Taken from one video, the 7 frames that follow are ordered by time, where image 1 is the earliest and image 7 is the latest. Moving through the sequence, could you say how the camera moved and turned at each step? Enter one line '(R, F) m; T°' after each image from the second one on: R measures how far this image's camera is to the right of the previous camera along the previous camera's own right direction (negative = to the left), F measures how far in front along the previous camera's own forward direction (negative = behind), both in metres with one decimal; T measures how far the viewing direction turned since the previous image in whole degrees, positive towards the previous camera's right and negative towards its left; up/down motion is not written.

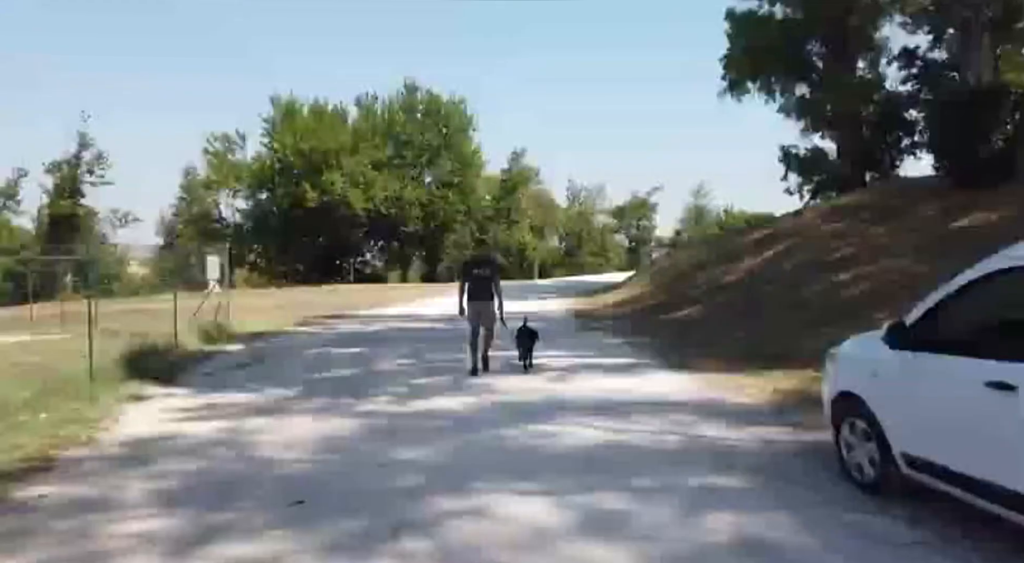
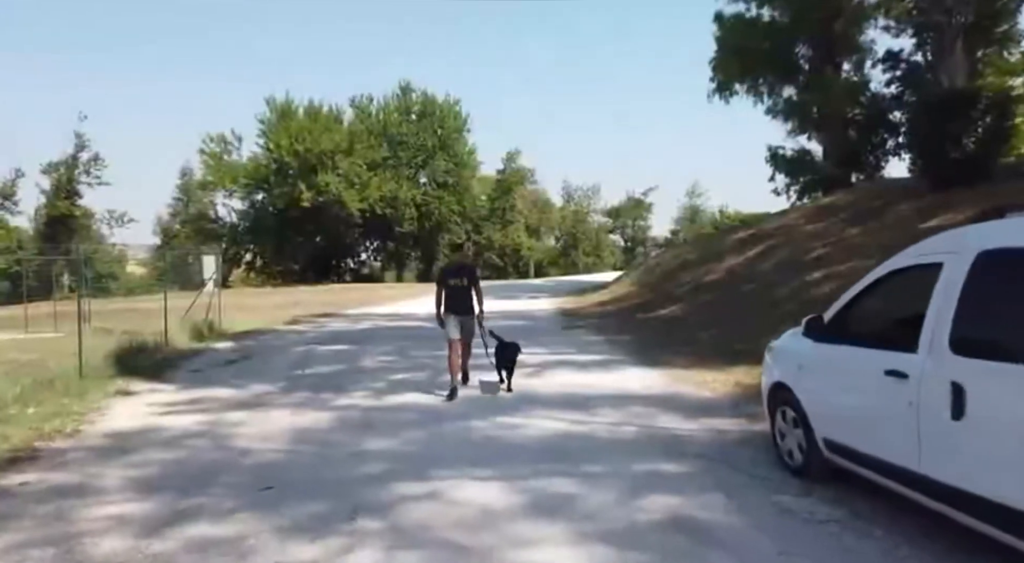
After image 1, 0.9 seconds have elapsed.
(+0.4, -0.4) m; 0°
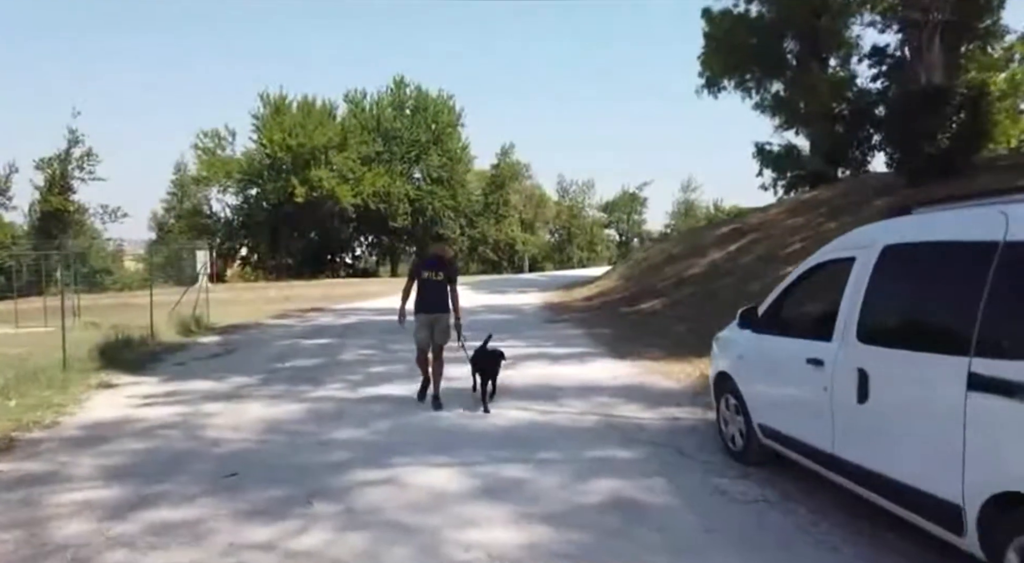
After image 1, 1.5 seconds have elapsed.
(+0.4, -0.2) m; 0°
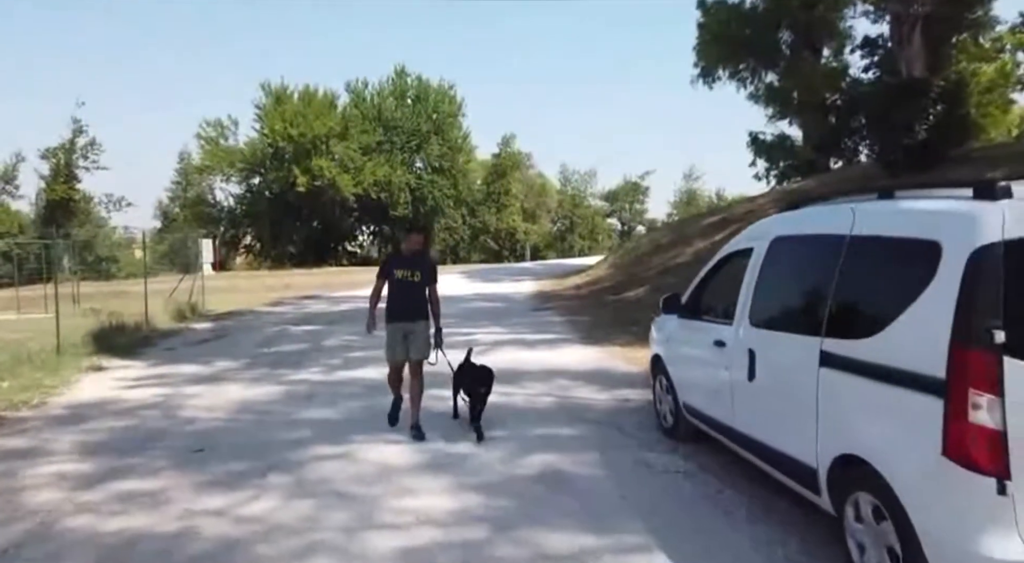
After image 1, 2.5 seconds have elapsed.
(+0.5, -0.4) m; -1°
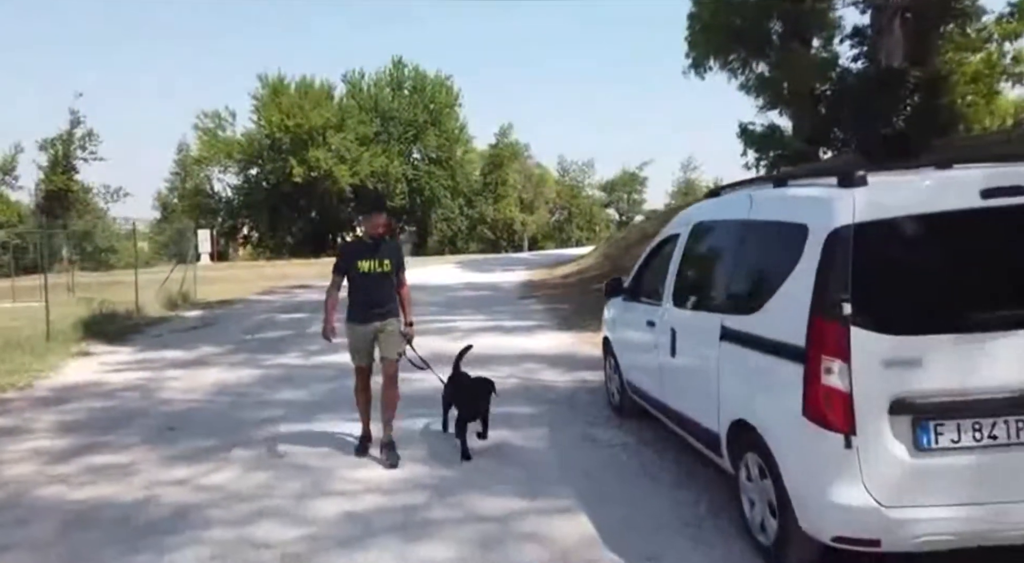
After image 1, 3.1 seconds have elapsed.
(+0.4, -0.3) m; 0°
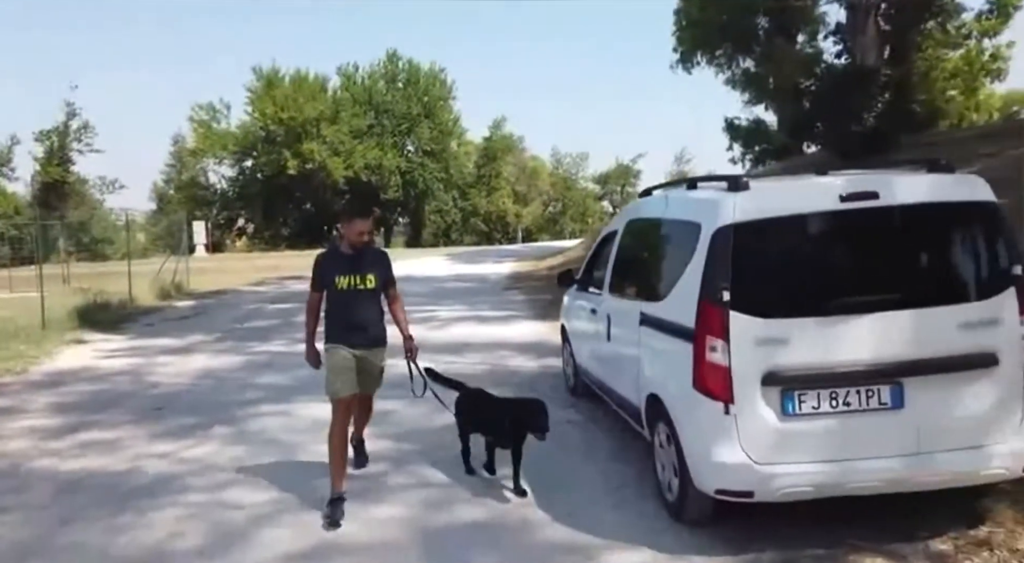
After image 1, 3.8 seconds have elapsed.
(+0.3, -0.5) m; 0°
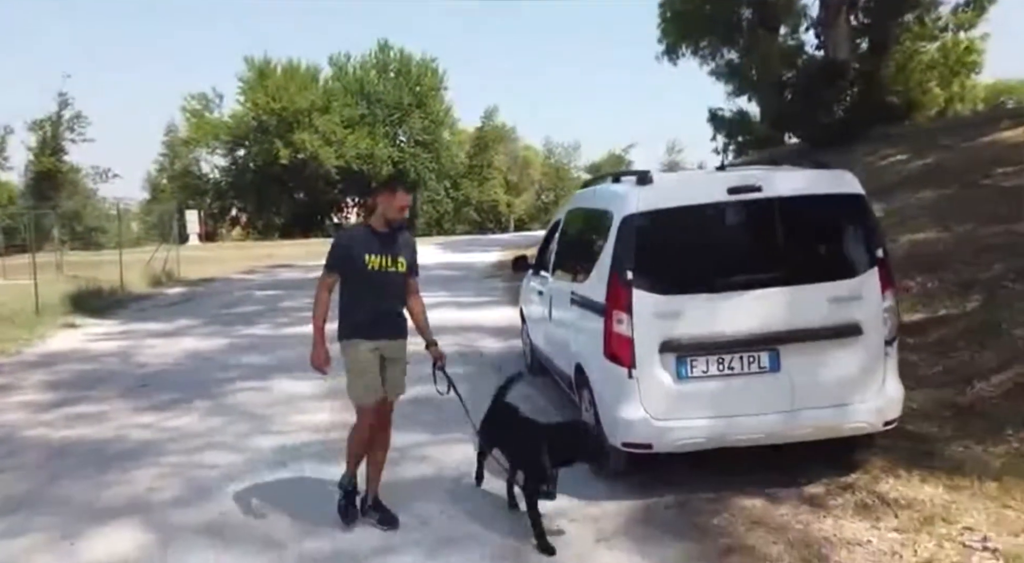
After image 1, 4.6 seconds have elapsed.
(+0.3, -0.5) m; 0°
